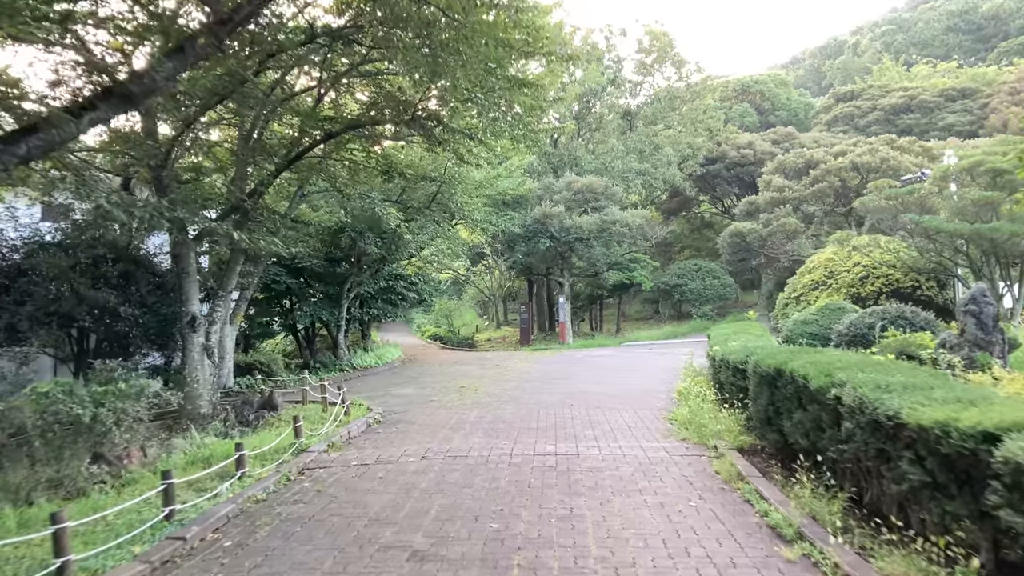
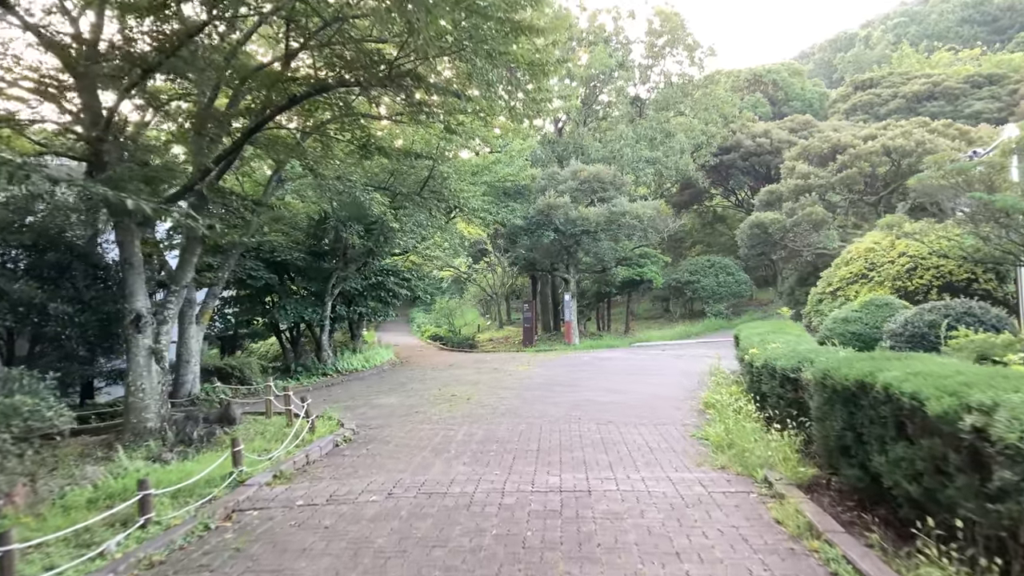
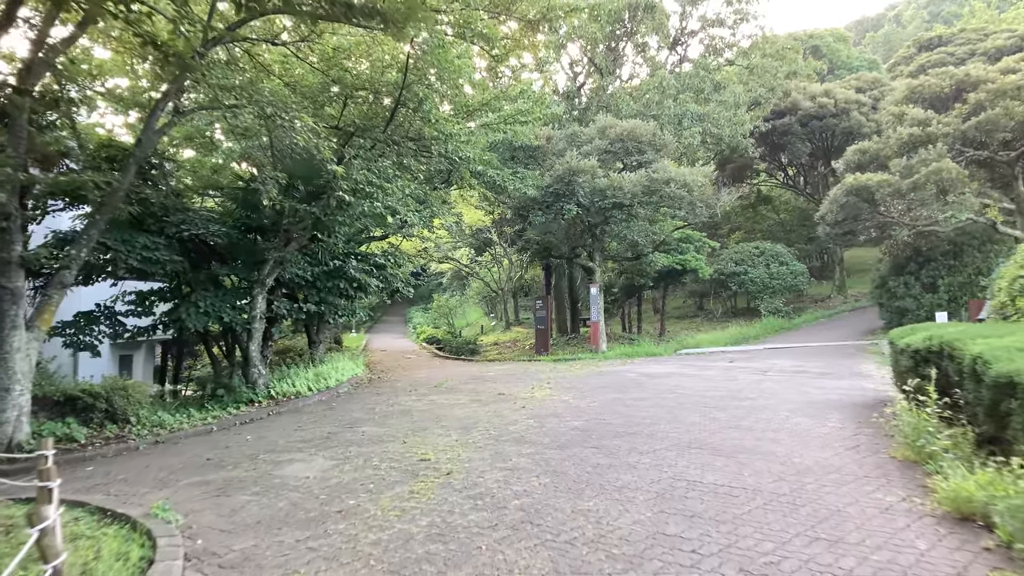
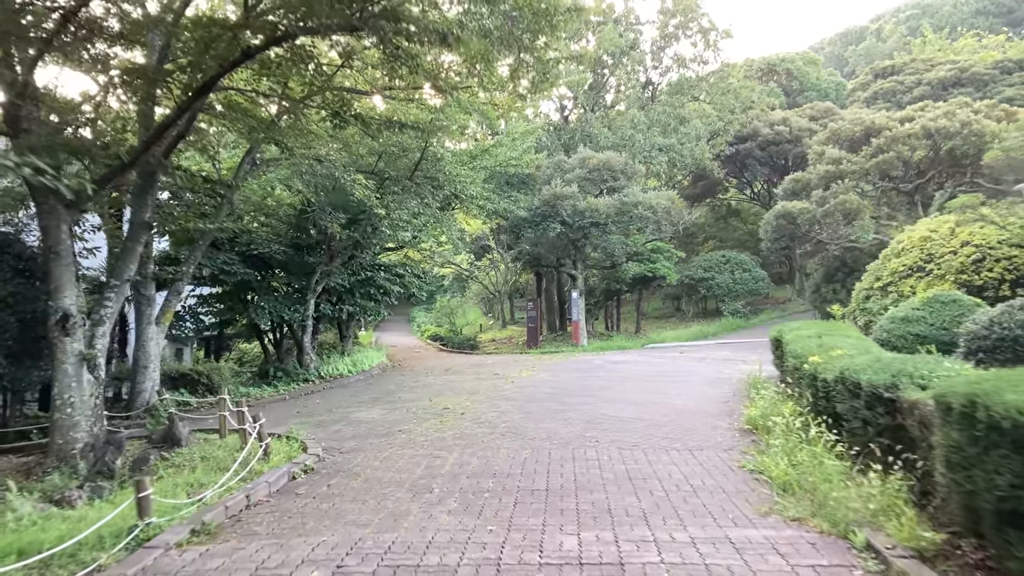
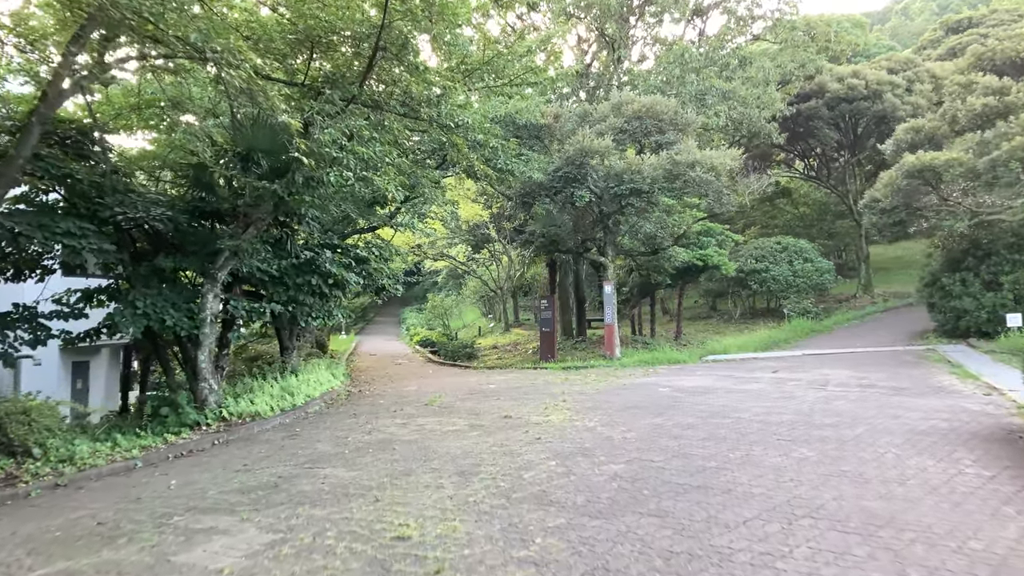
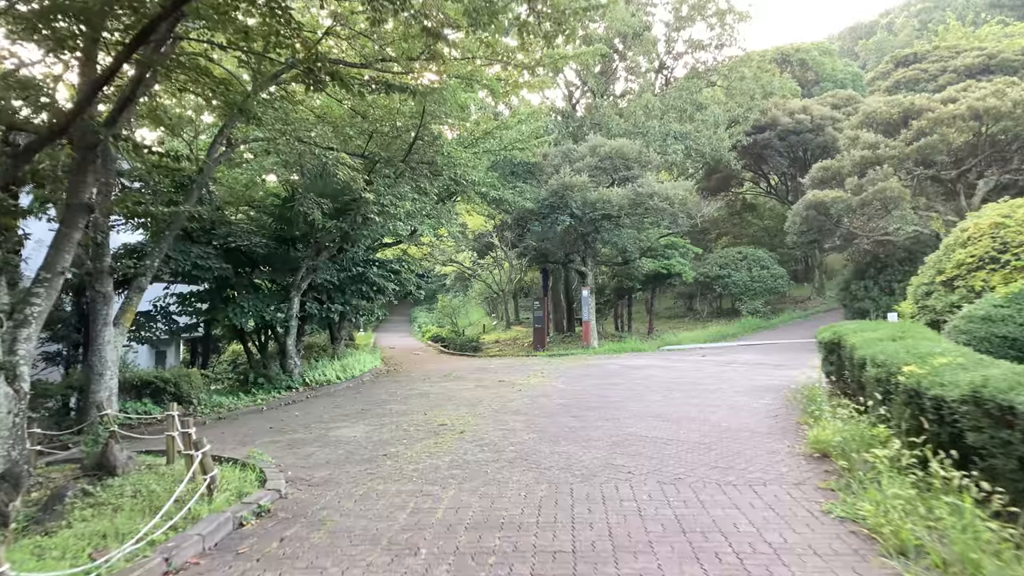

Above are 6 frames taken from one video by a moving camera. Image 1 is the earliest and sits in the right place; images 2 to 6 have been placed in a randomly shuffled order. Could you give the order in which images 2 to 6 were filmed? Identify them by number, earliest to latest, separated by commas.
2, 4, 6, 3, 5
